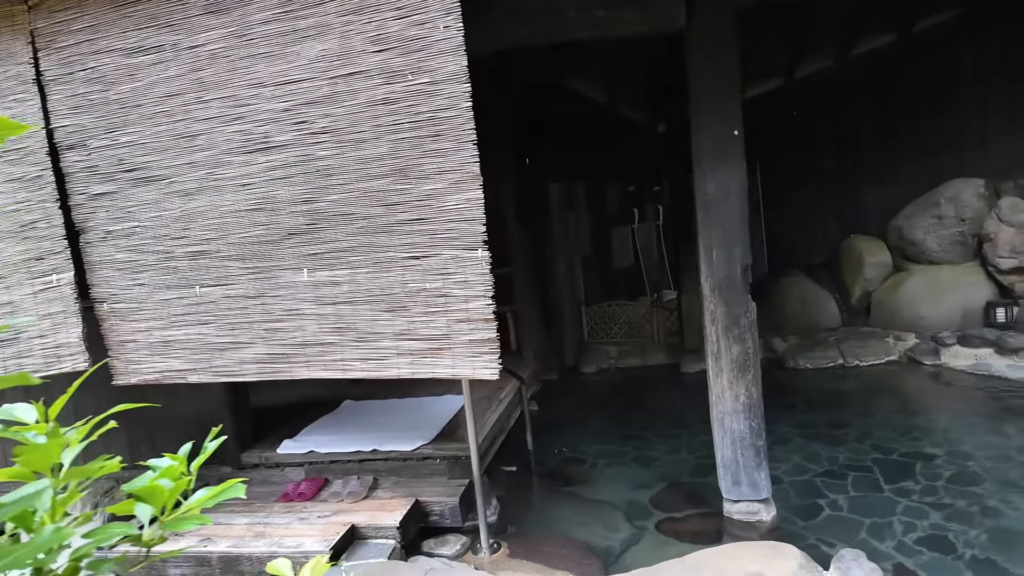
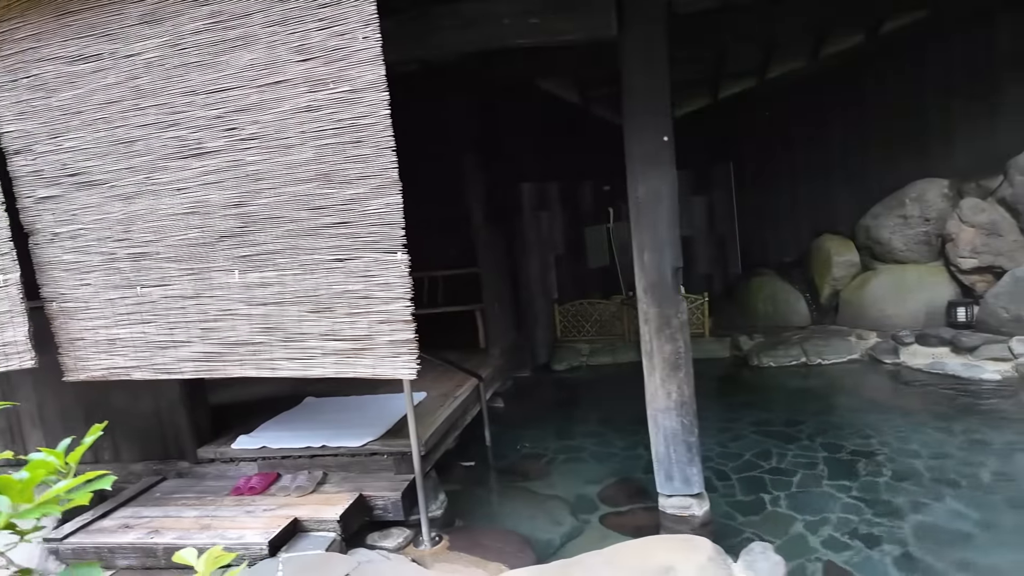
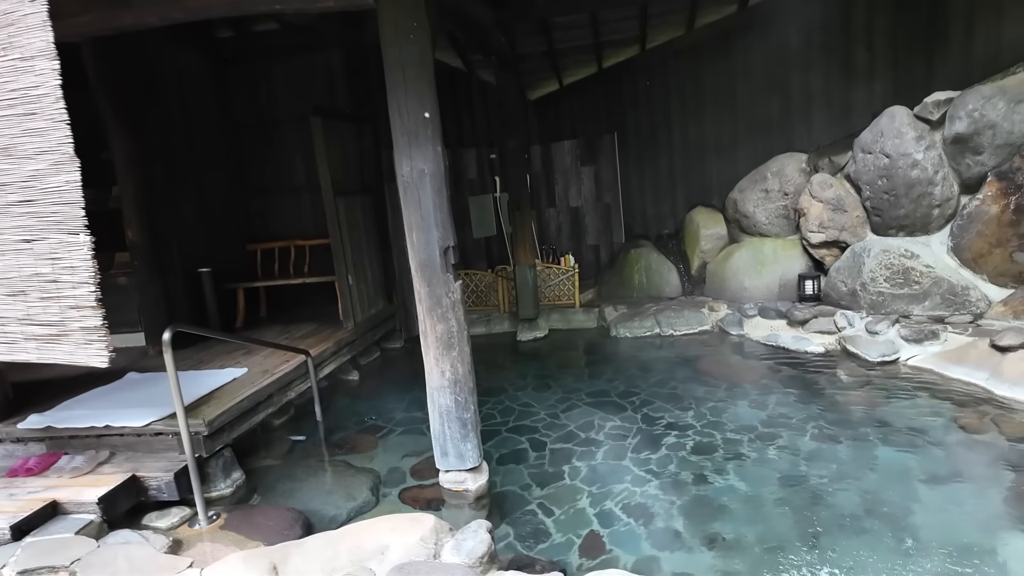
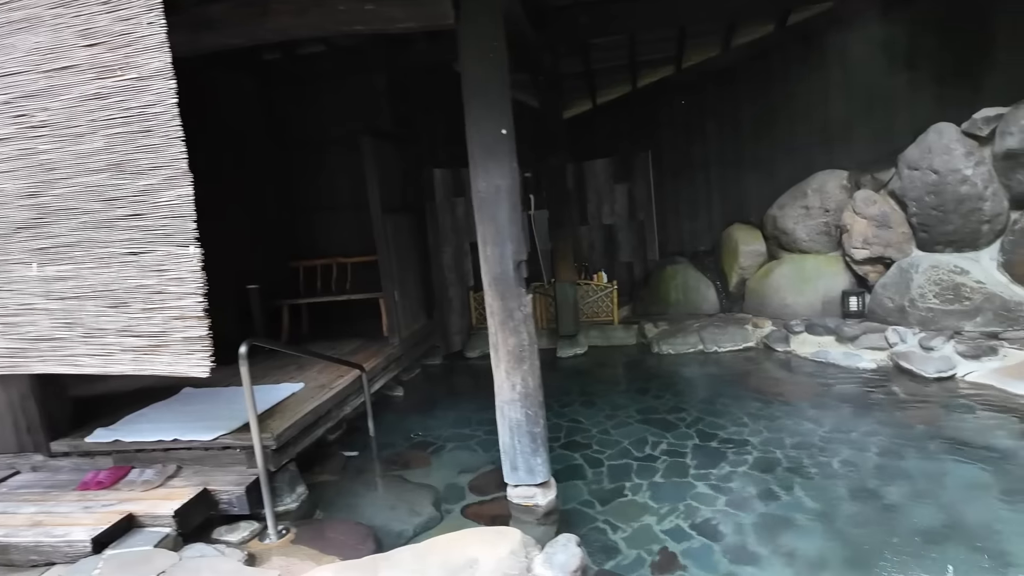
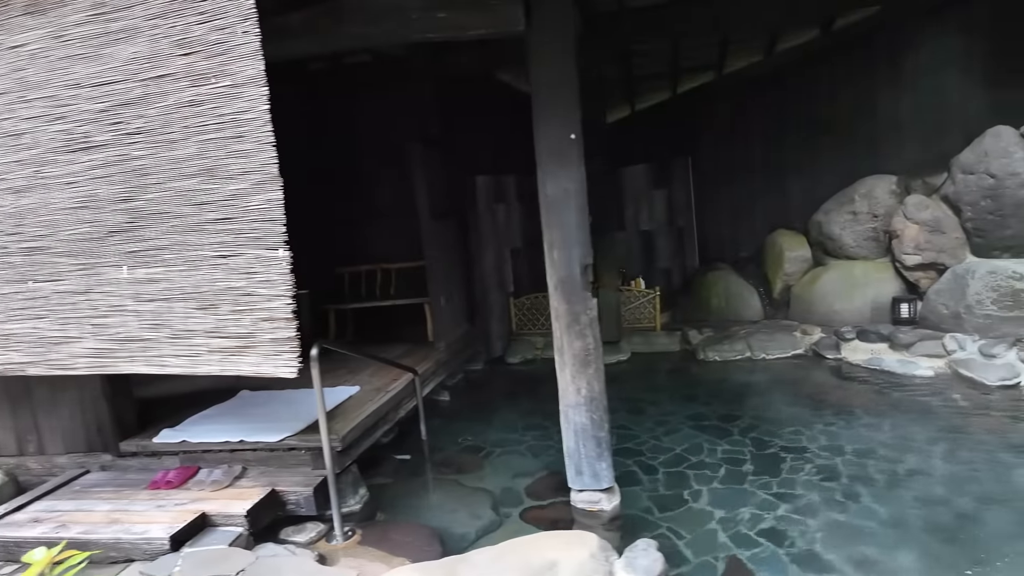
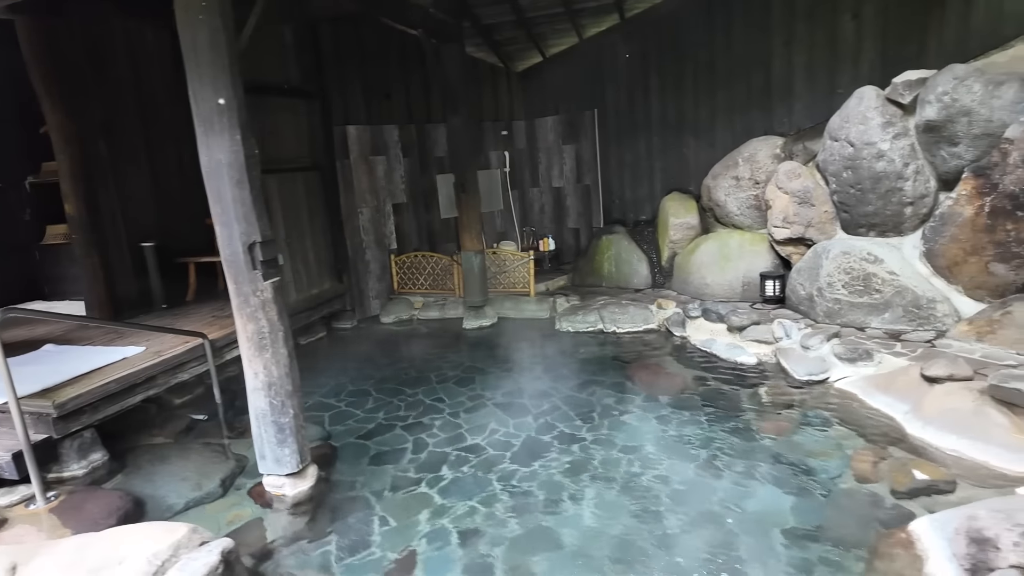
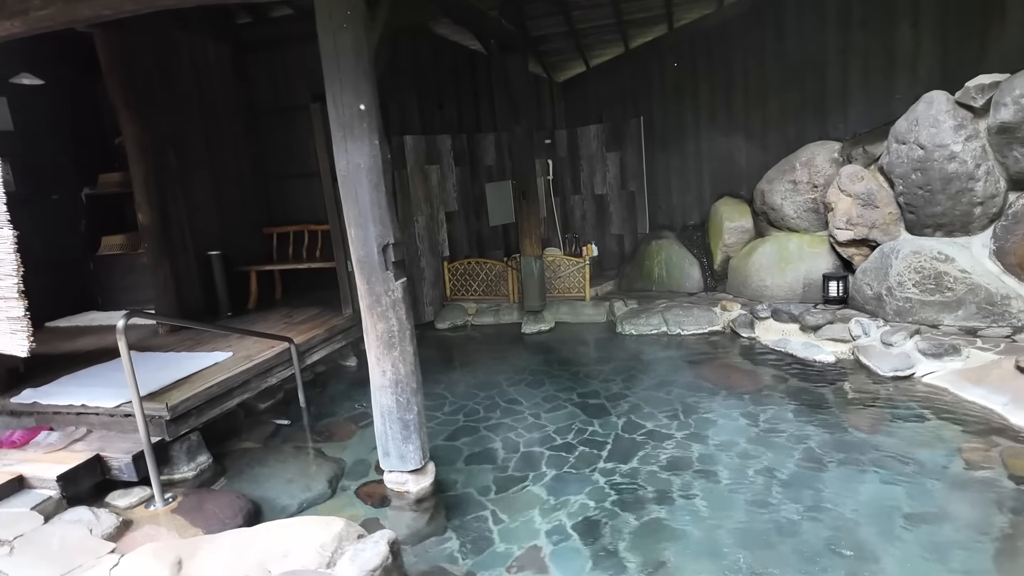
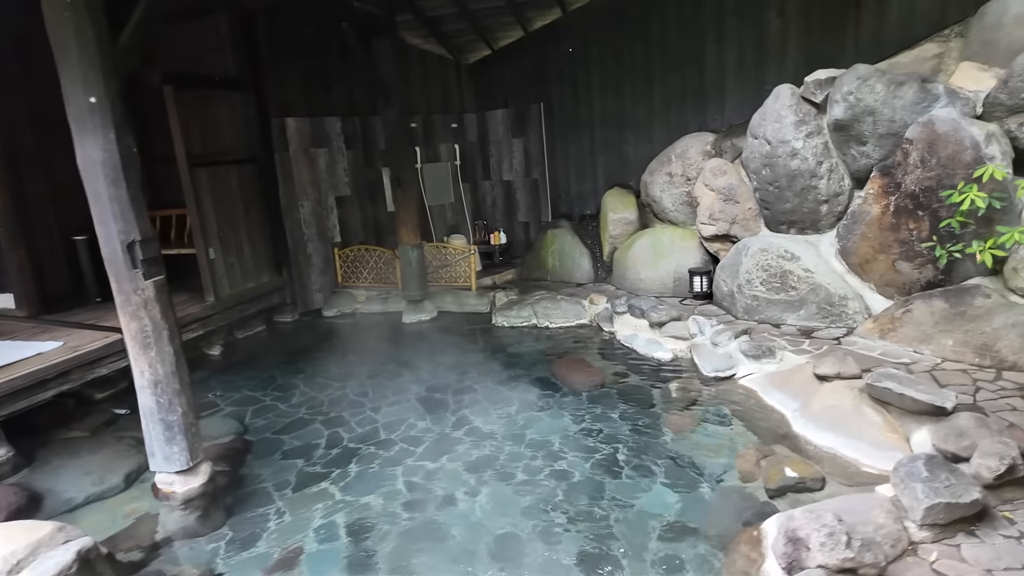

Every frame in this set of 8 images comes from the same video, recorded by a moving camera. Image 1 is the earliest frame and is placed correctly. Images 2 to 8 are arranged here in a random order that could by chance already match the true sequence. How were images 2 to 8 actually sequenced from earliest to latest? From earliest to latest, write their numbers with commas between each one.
2, 5, 4, 3, 7, 6, 8
